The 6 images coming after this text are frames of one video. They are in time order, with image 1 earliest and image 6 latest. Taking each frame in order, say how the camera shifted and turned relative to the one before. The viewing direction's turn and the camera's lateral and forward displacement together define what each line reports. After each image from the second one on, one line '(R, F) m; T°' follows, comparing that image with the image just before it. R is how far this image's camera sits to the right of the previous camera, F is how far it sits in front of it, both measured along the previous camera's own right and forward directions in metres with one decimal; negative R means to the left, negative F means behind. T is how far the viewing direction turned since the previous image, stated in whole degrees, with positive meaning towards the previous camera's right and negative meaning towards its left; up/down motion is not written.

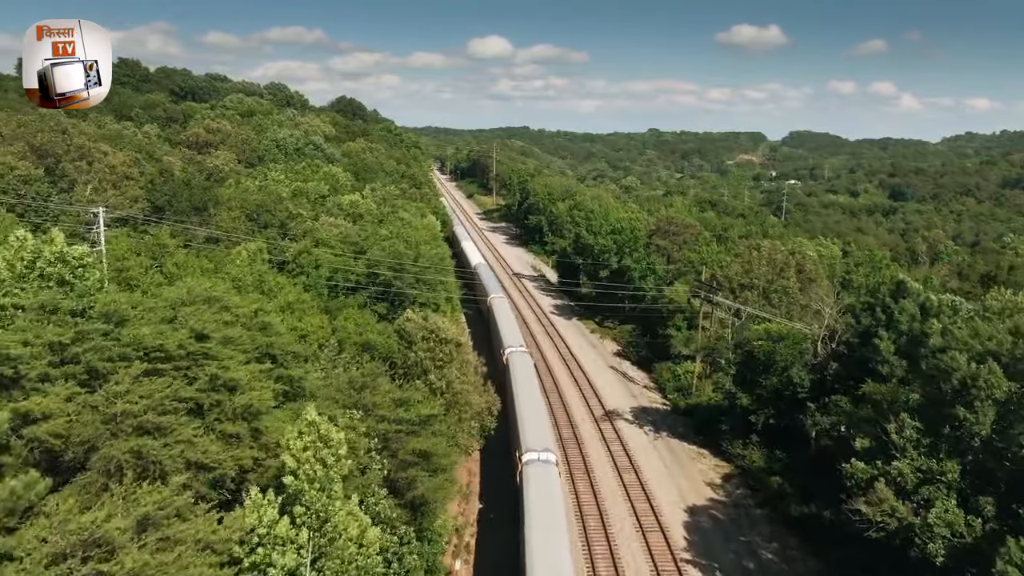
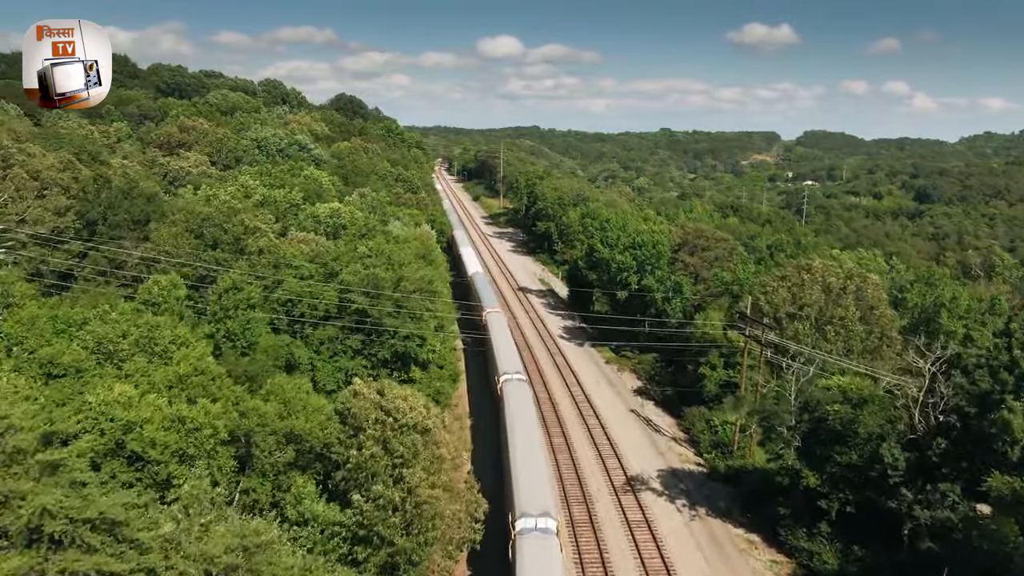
(+0.4, +8.0) m; -1°
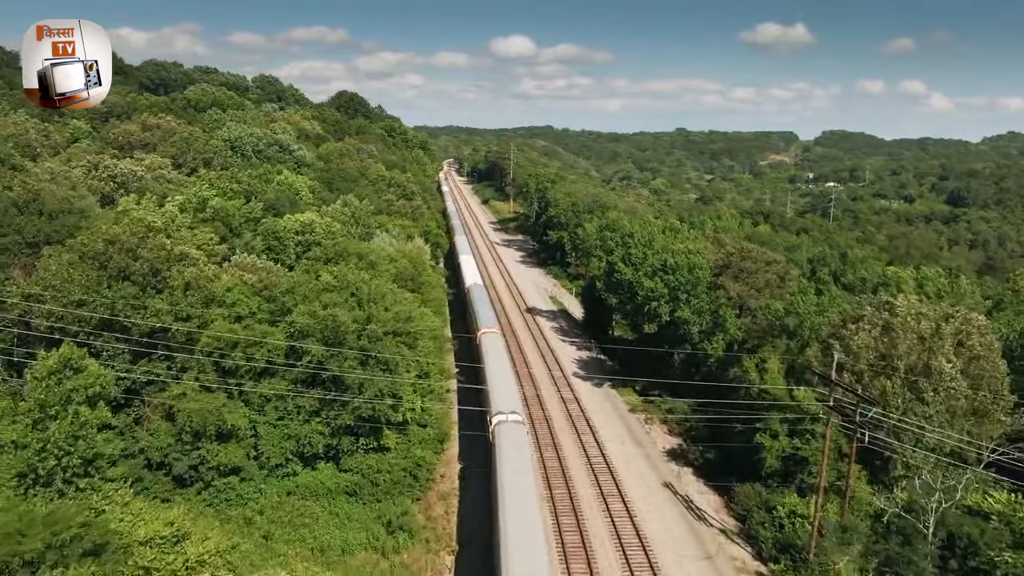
(+0.4, +9.0) m; -1°
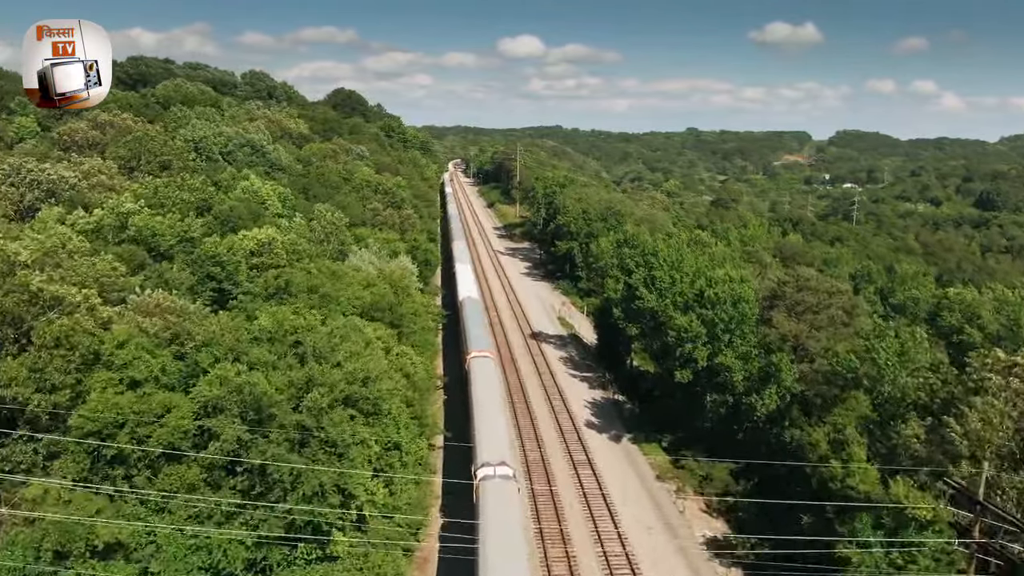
(+0.4, +8.2) m; -1°
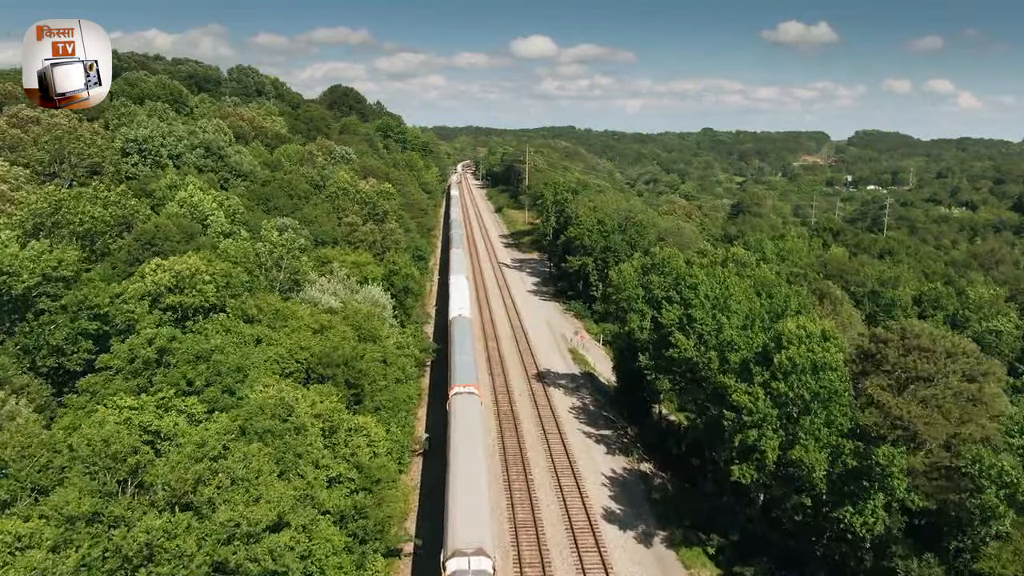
(+0.5, +9.4) m; -1°
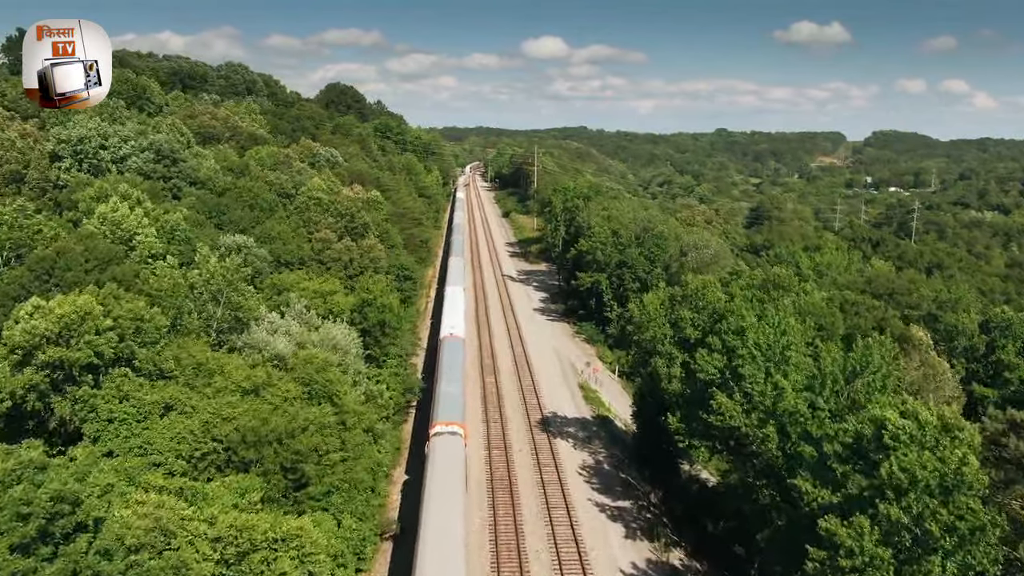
(+0.5, +7.4) m; -1°
